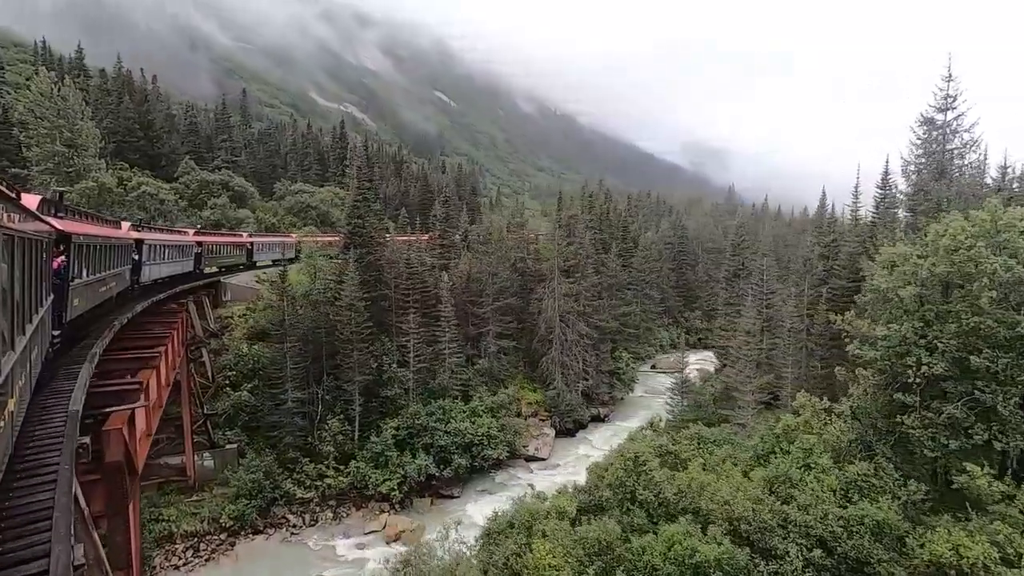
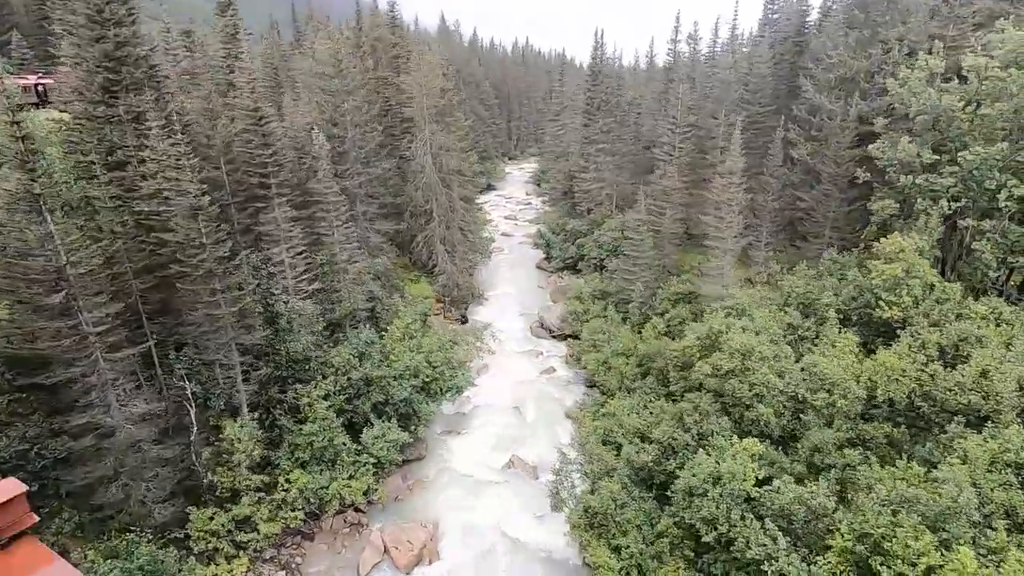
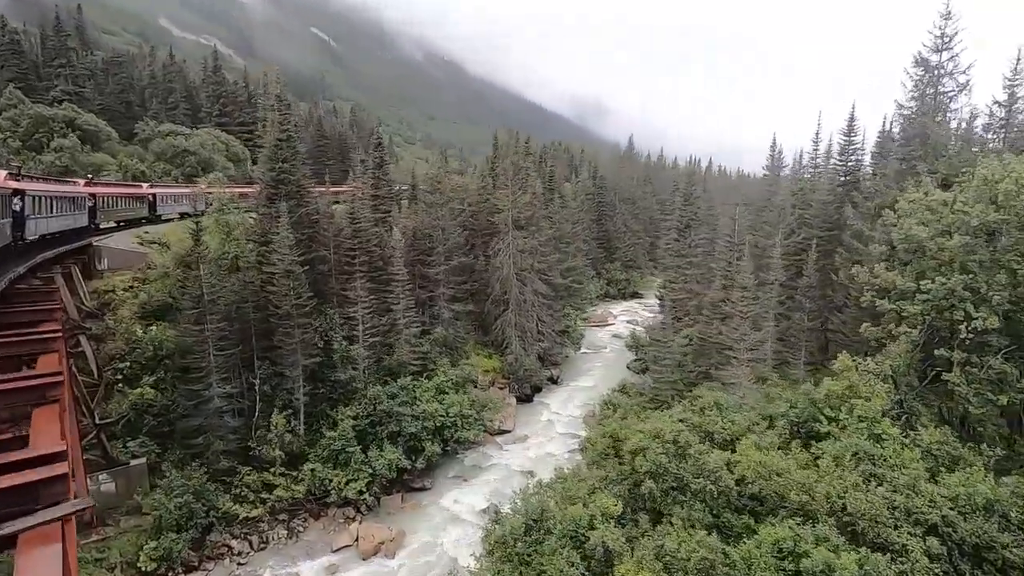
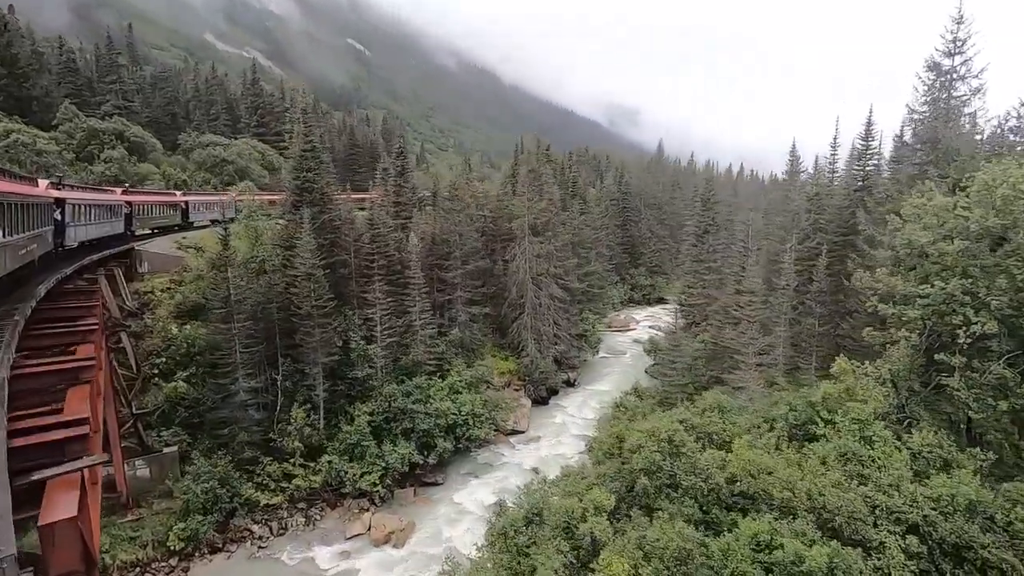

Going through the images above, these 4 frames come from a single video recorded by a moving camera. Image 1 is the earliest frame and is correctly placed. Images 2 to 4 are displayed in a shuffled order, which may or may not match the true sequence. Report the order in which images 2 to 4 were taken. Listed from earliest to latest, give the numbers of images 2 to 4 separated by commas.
4, 3, 2
